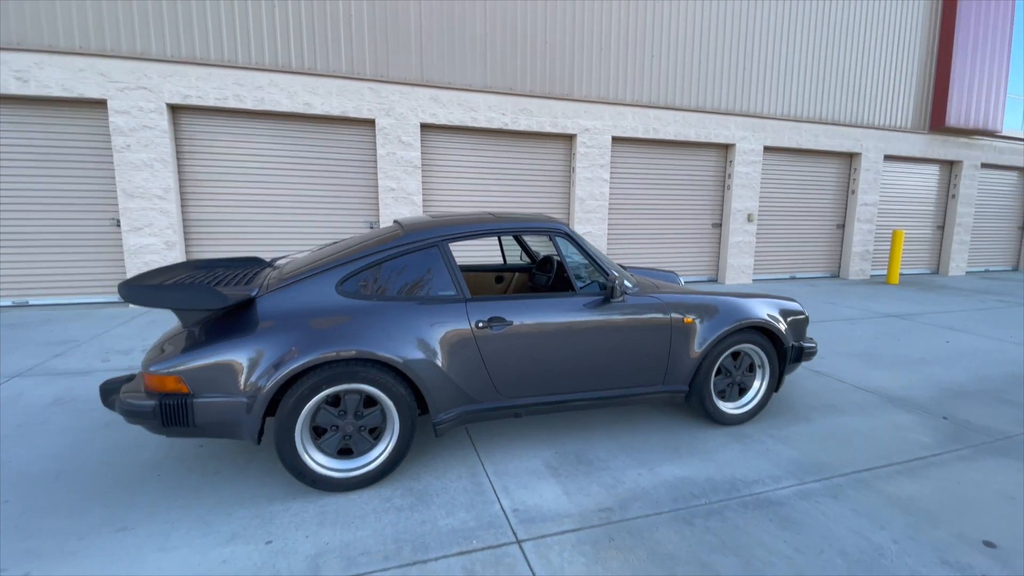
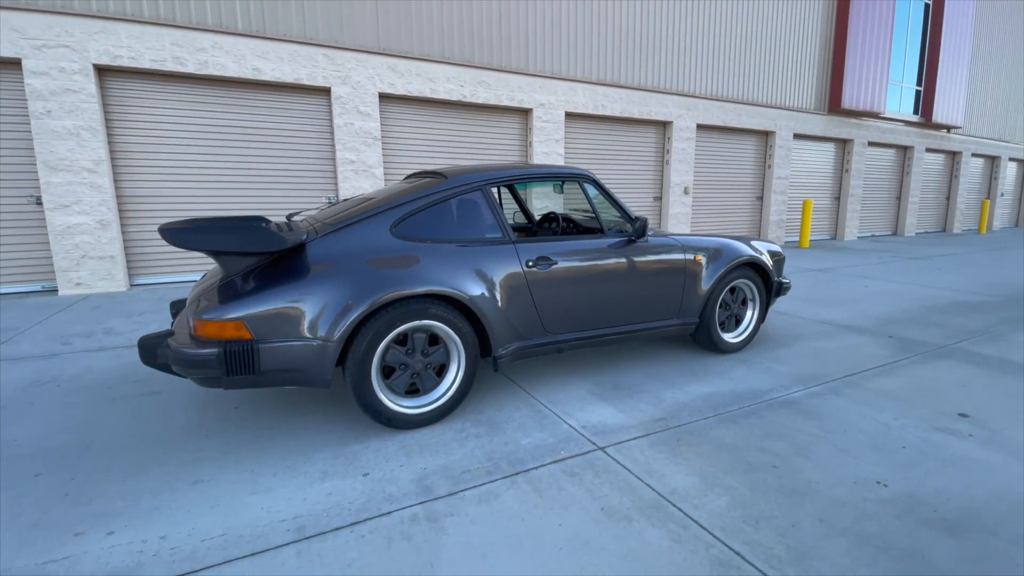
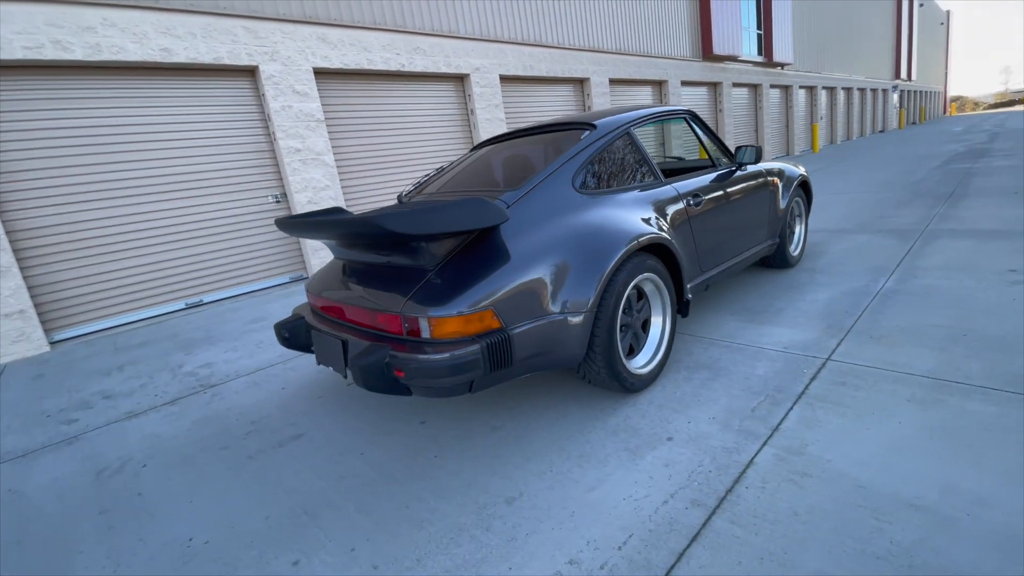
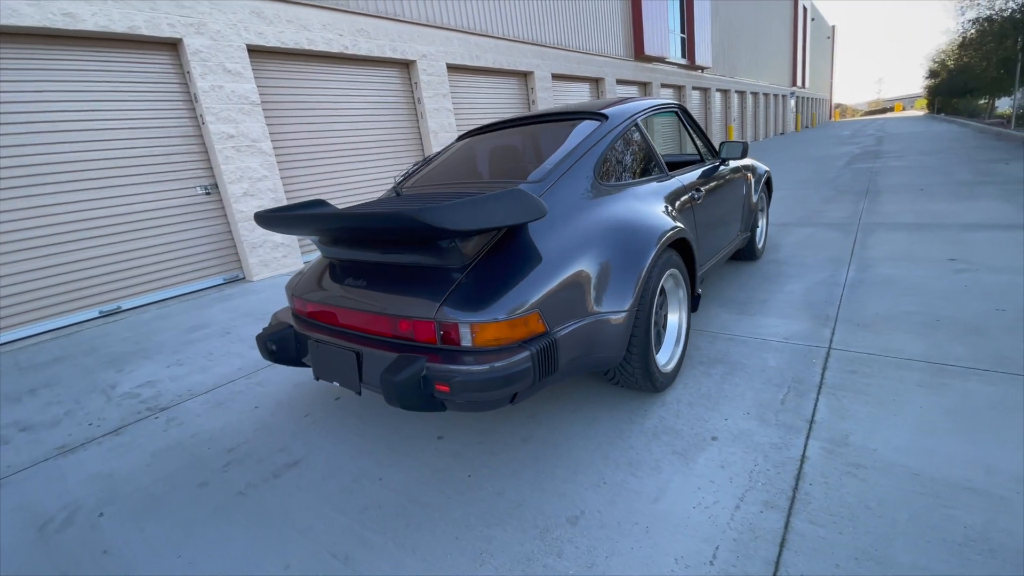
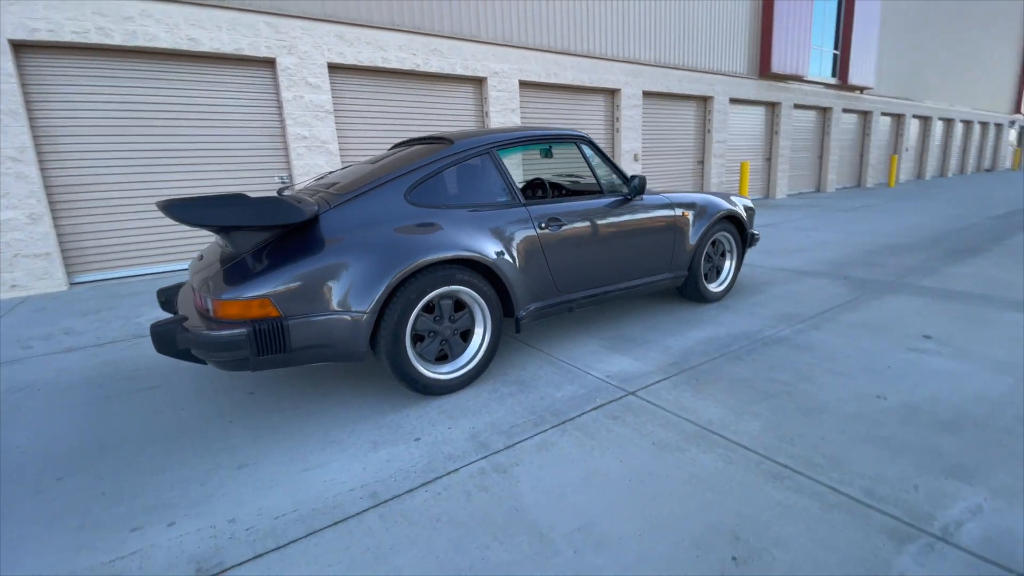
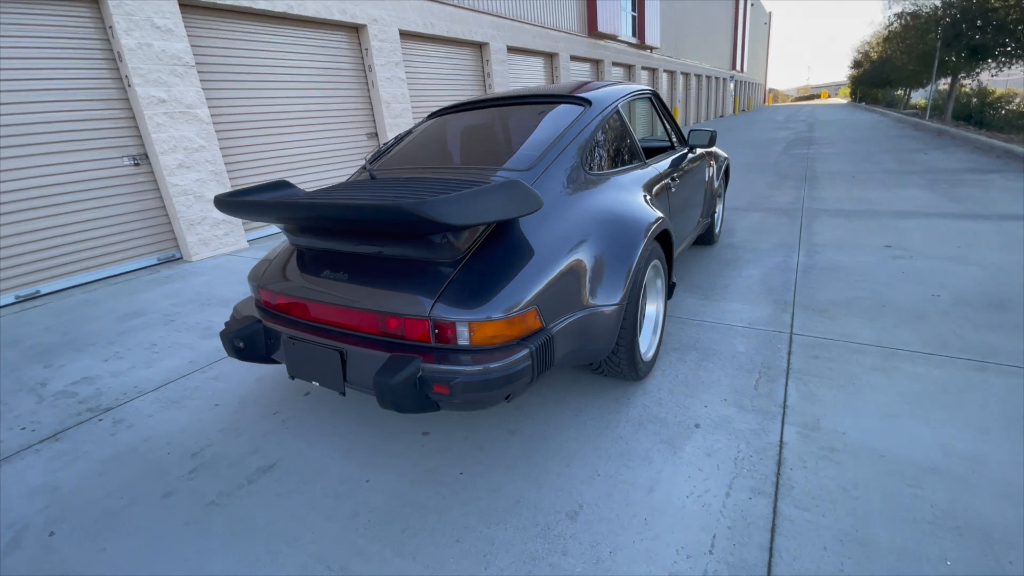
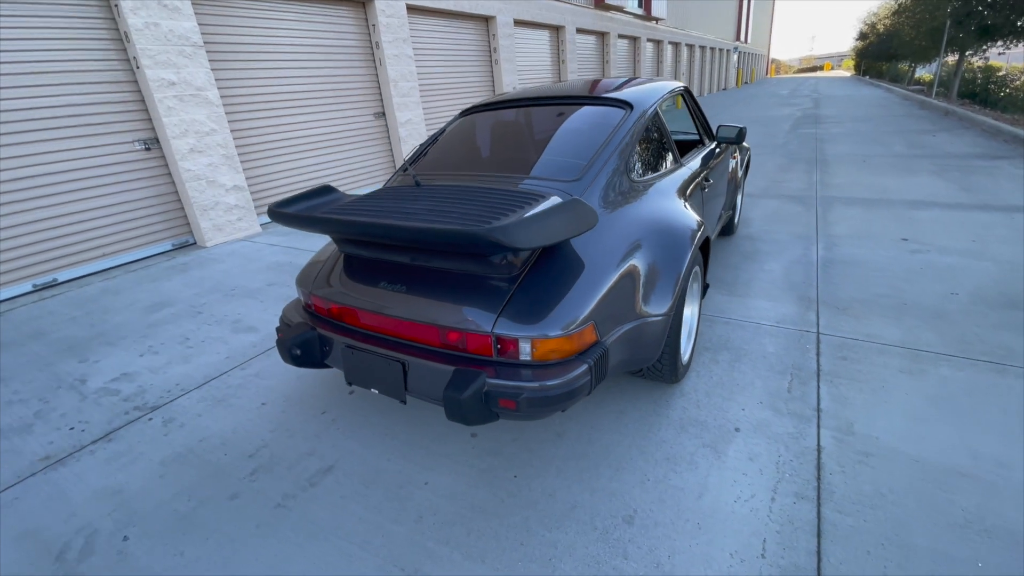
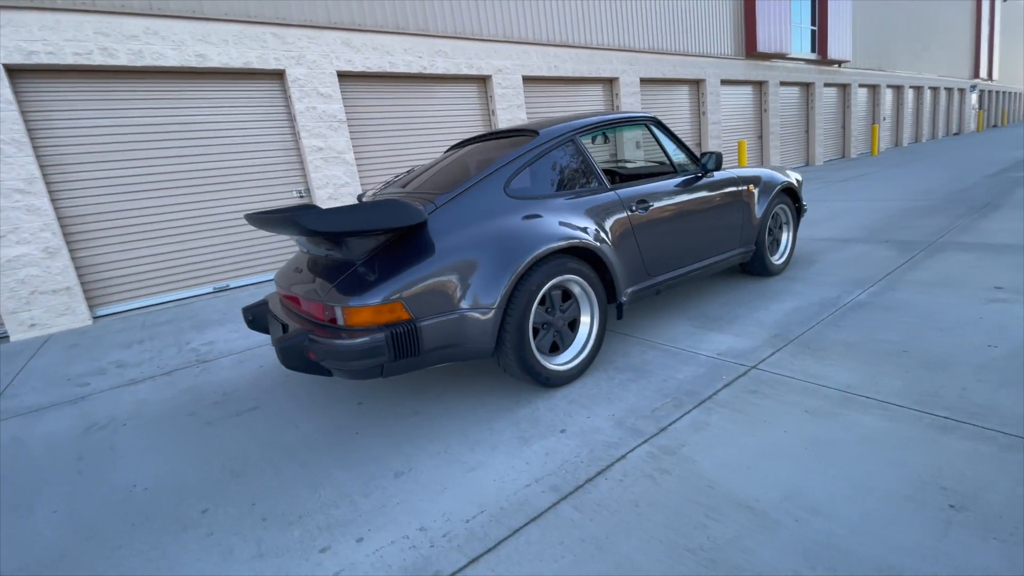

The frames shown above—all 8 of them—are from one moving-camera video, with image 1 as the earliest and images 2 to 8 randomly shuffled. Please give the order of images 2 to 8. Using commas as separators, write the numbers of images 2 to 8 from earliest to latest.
2, 5, 8, 3, 4, 6, 7
